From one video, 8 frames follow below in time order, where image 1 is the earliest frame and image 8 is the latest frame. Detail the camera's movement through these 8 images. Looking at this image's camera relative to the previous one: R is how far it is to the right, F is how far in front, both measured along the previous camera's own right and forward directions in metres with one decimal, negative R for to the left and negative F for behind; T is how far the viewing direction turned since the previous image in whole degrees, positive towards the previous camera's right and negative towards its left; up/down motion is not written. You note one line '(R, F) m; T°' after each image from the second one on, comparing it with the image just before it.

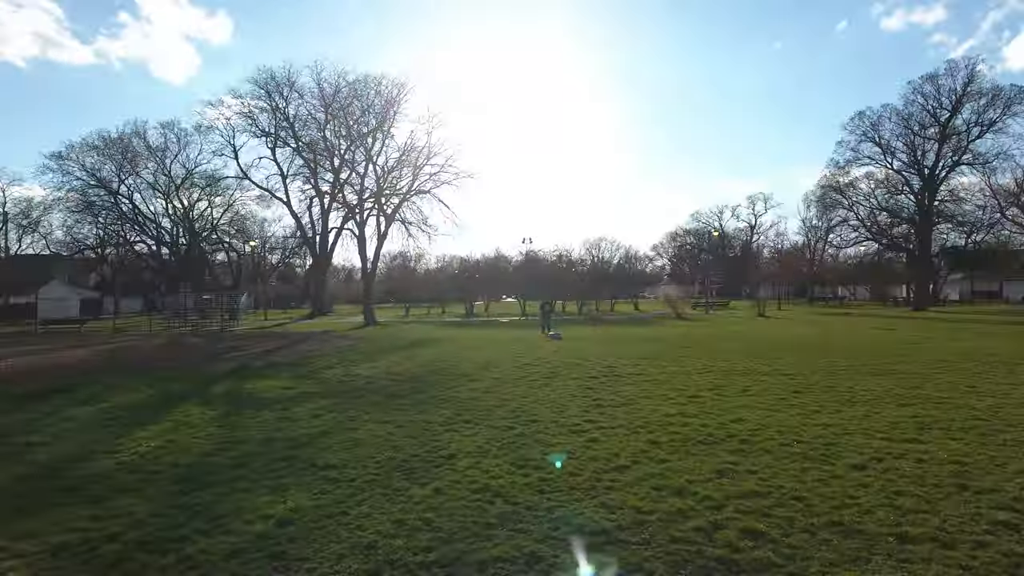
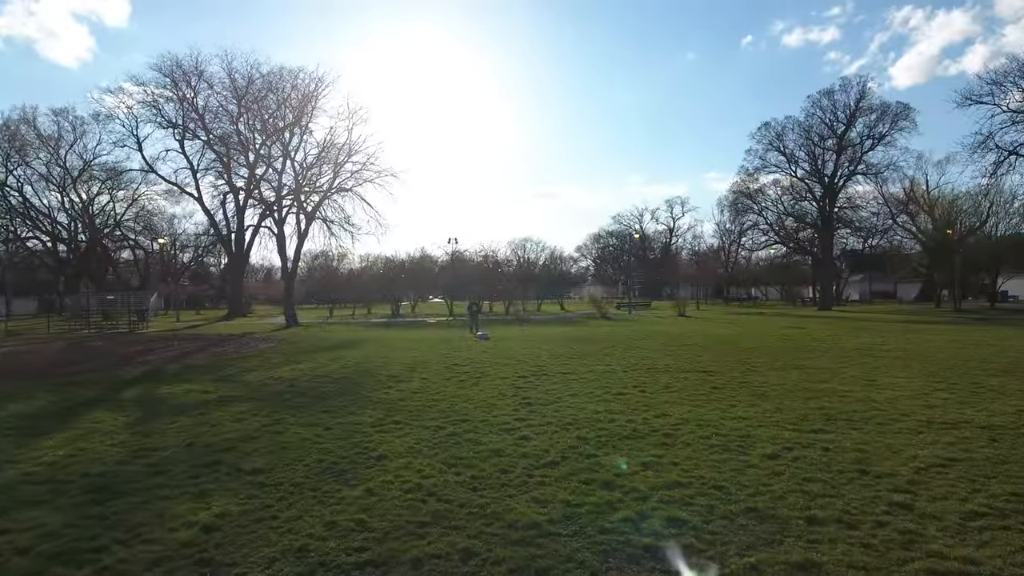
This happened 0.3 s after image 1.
(-0.1, -0.1) m; +6°
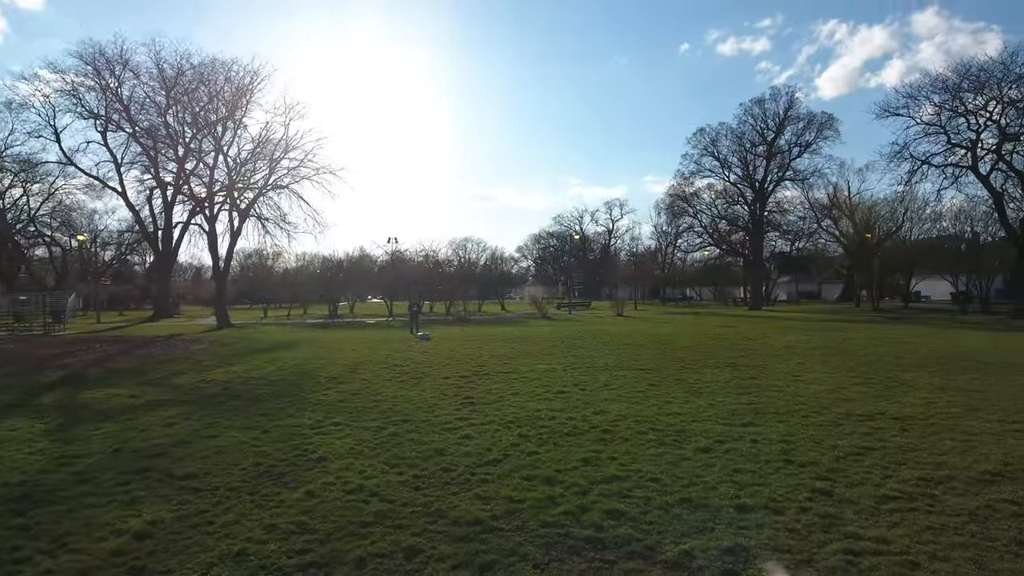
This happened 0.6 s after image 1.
(0.0, -0.1) m; +5°
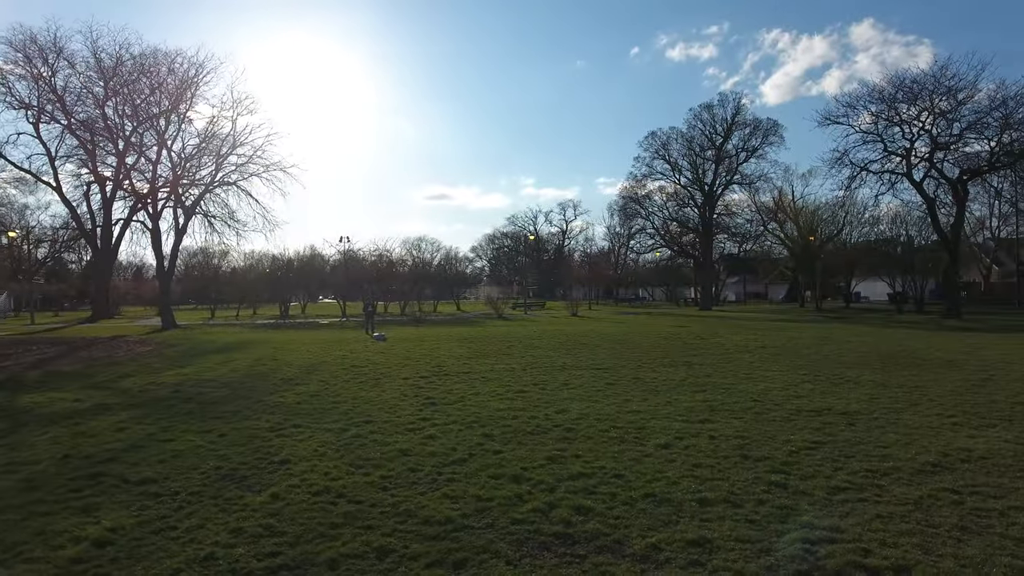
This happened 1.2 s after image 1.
(-0.1, -0.1) m; +4°
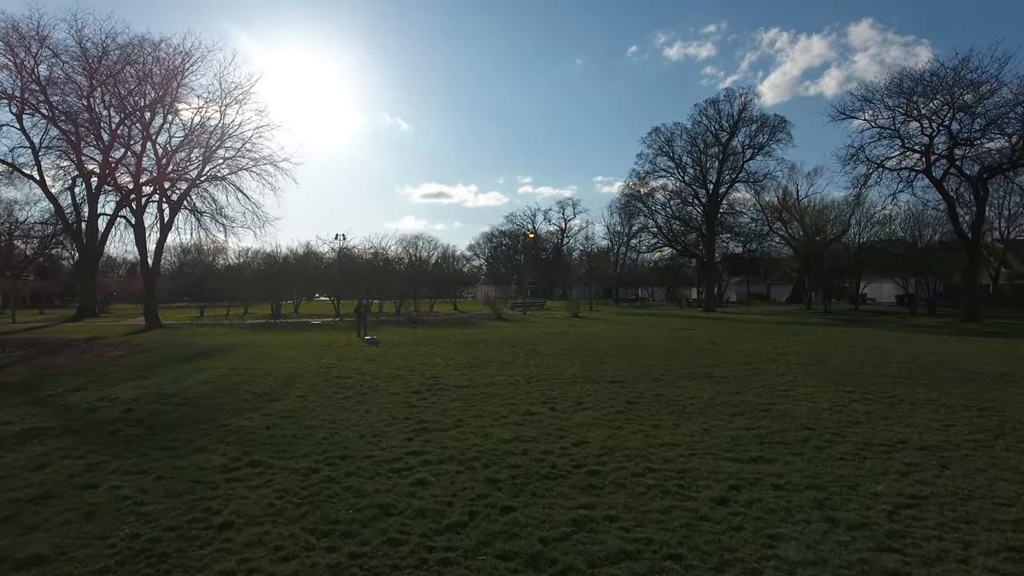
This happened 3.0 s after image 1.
(-0.1, +1.4) m; 0°
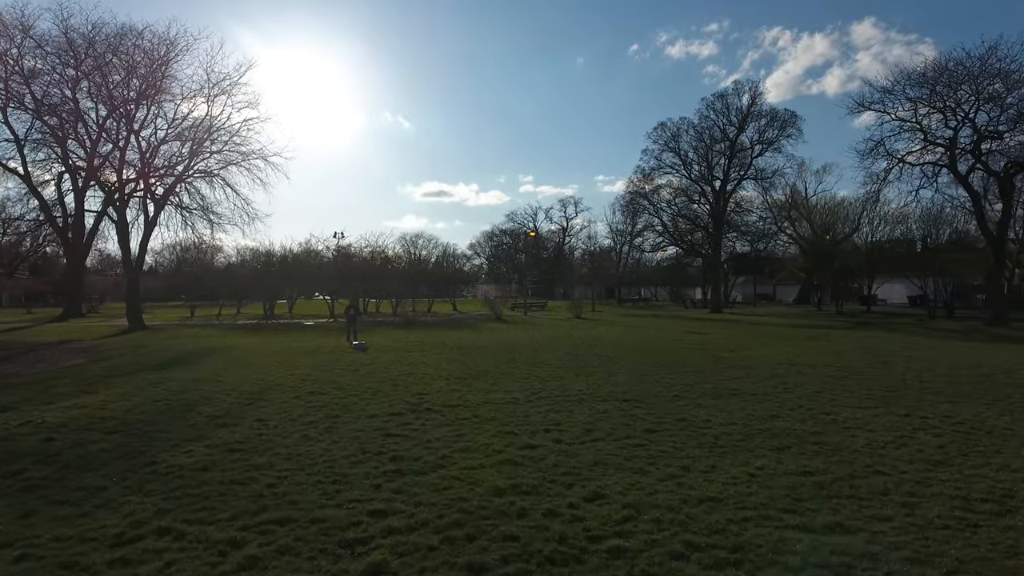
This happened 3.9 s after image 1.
(0.0, +1.5) m; 0°
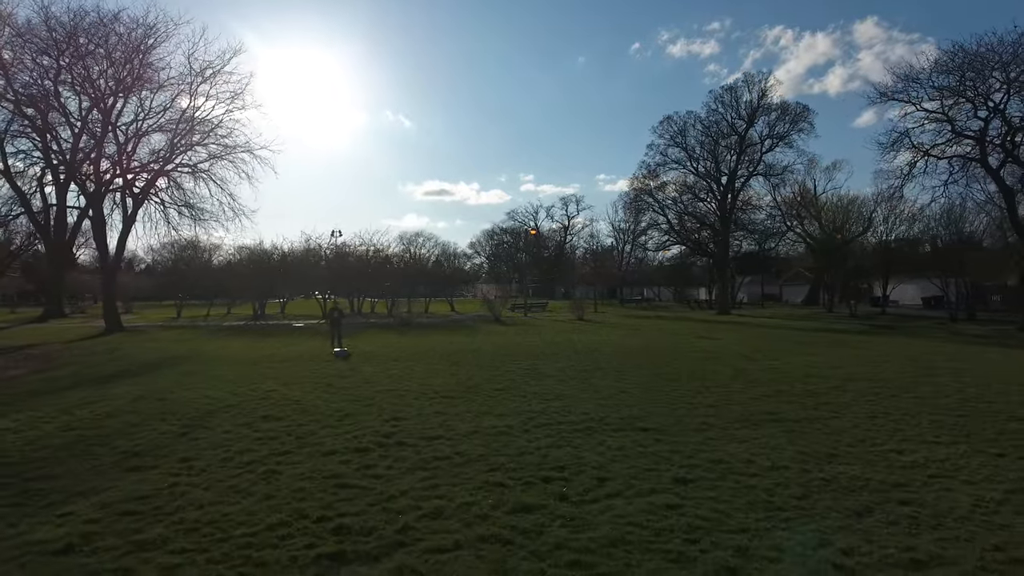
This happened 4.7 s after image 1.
(+0.1, +1.7) m; 0°
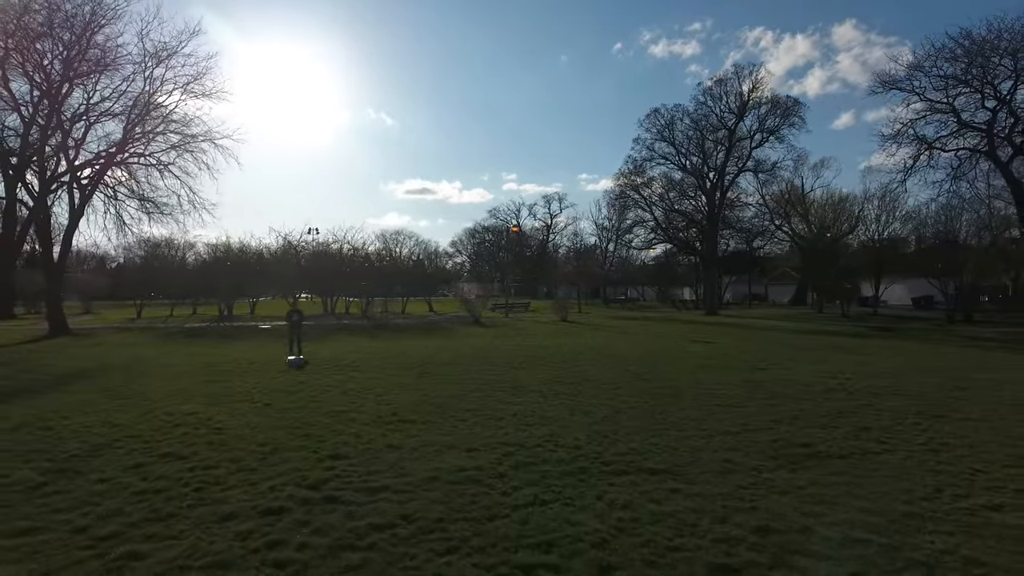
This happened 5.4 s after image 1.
(+0.1, +1.9) m; +1°
